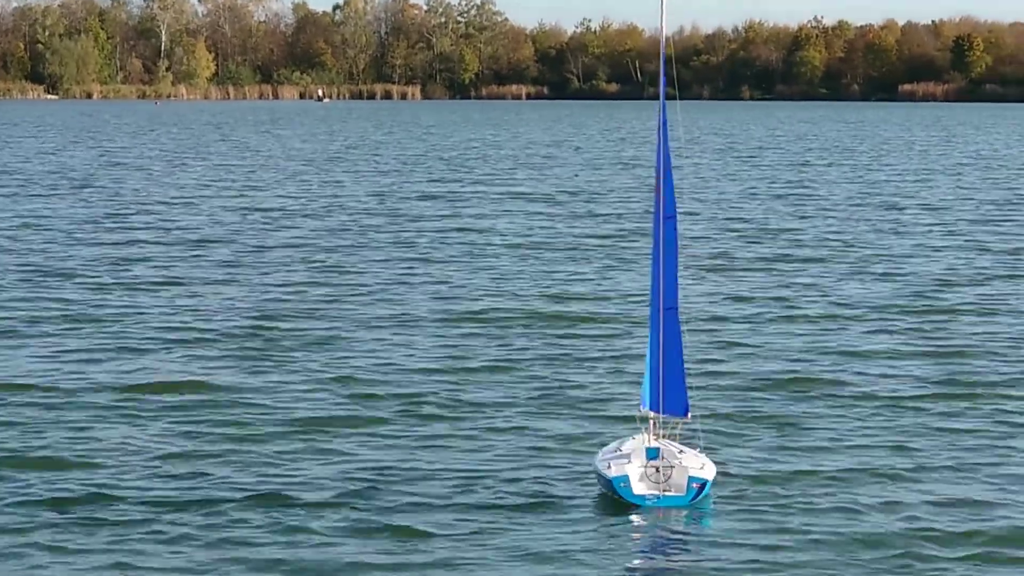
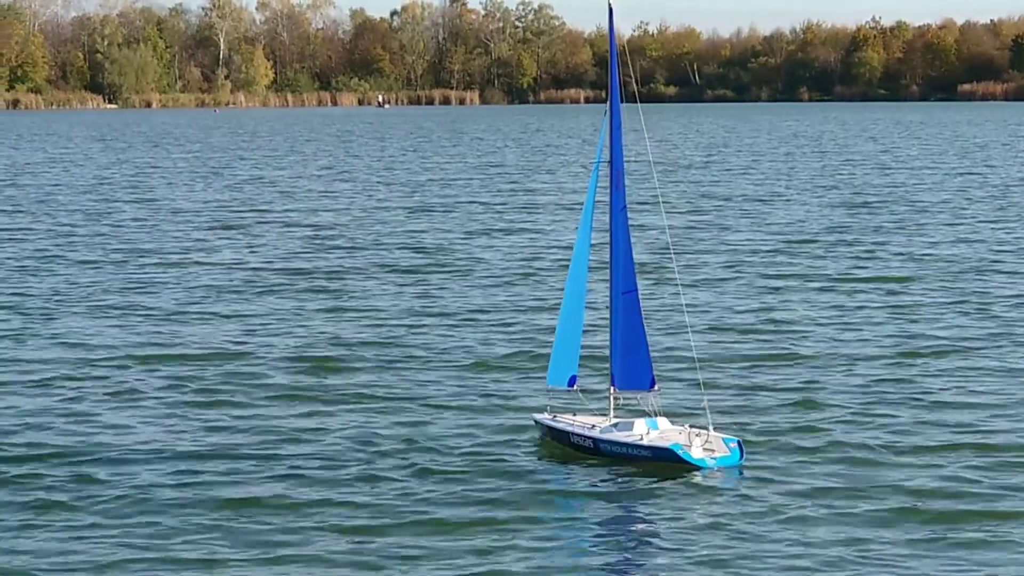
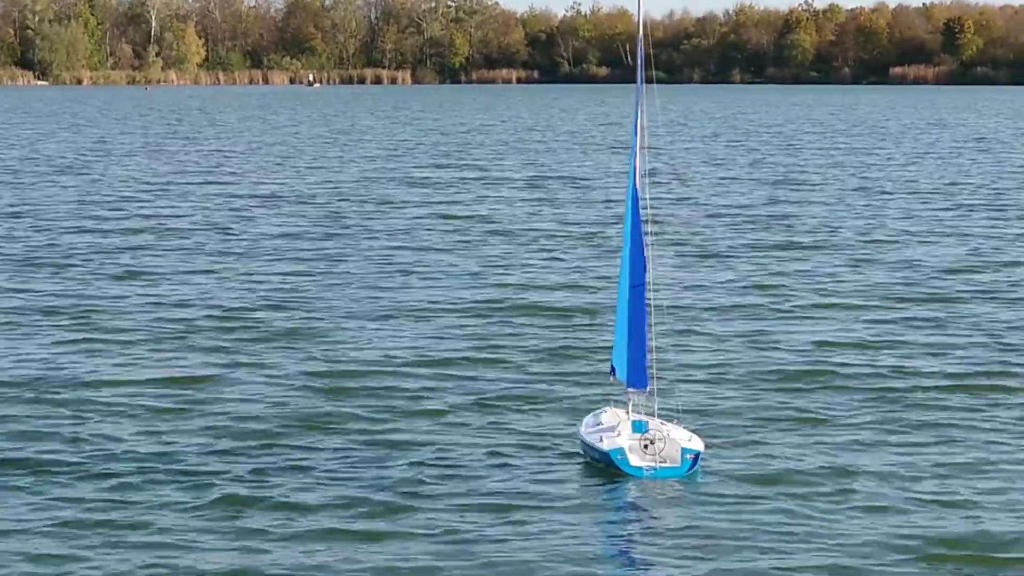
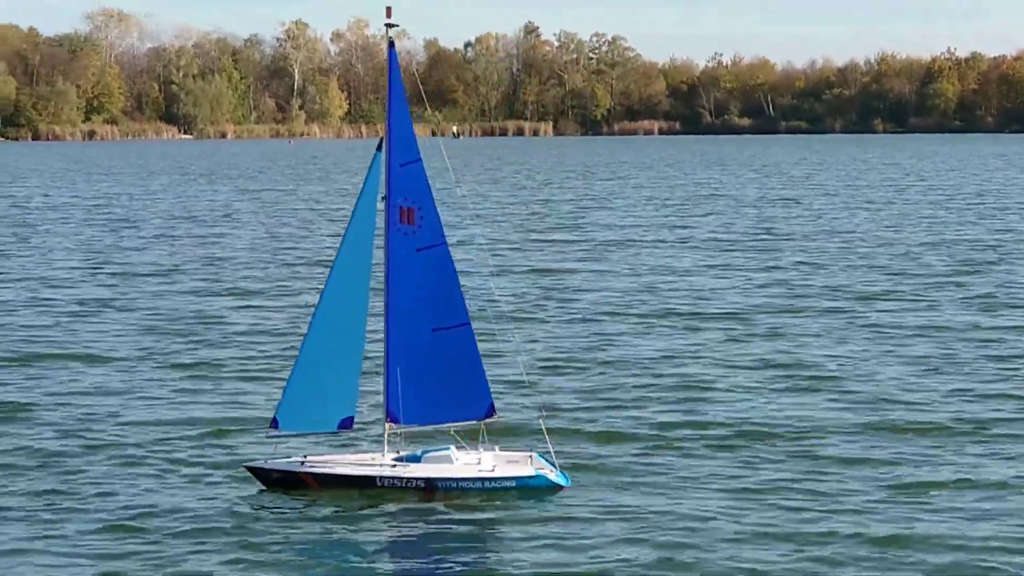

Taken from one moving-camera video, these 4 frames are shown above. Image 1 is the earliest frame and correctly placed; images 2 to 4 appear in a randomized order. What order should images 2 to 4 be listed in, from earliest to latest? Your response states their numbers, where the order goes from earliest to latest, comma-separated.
3, 2, 4
